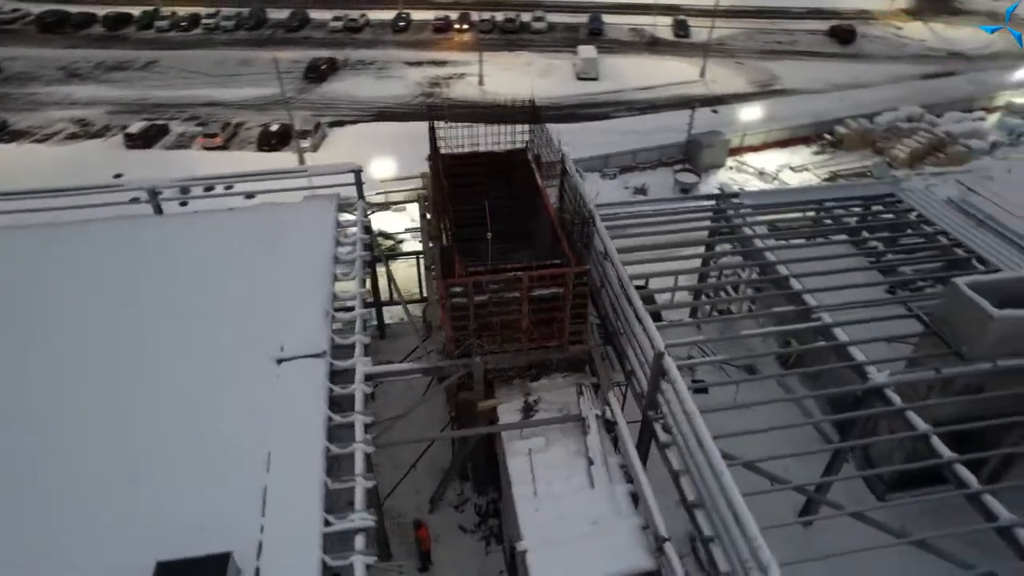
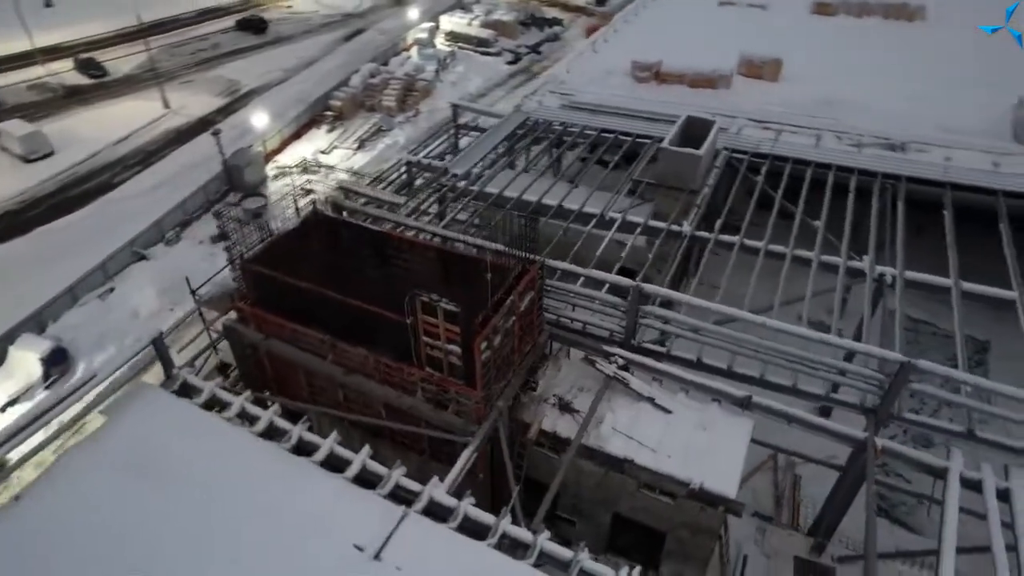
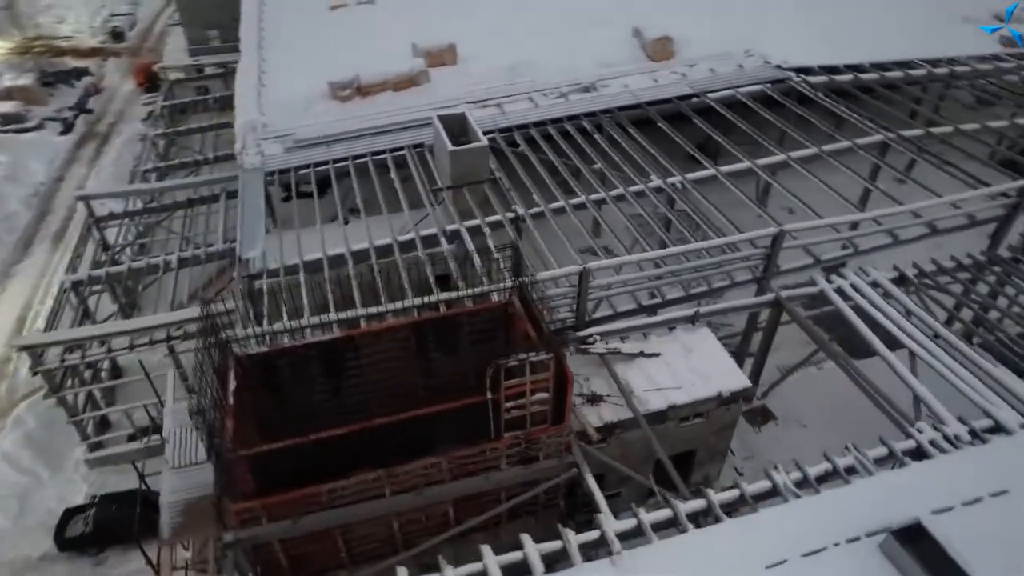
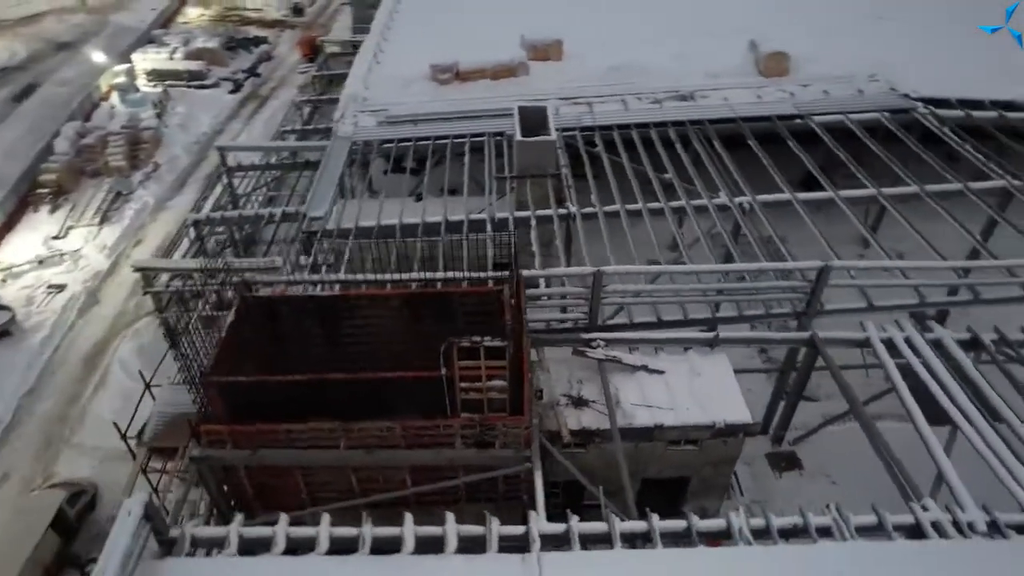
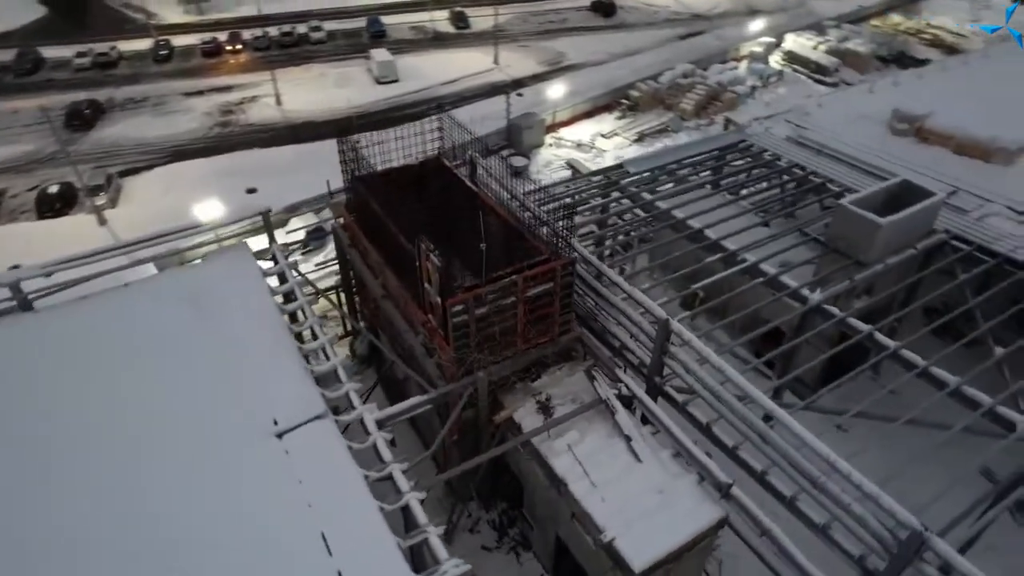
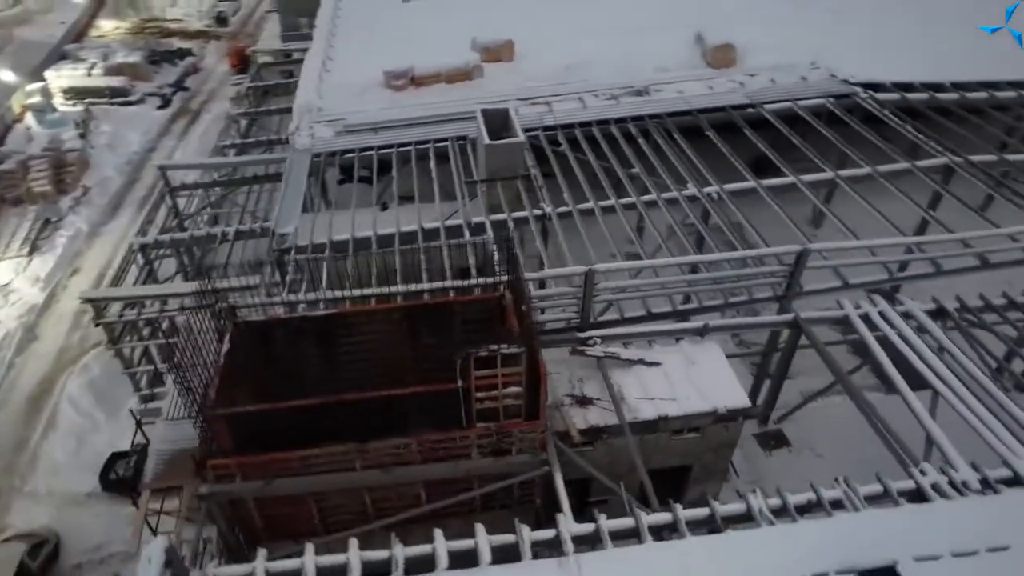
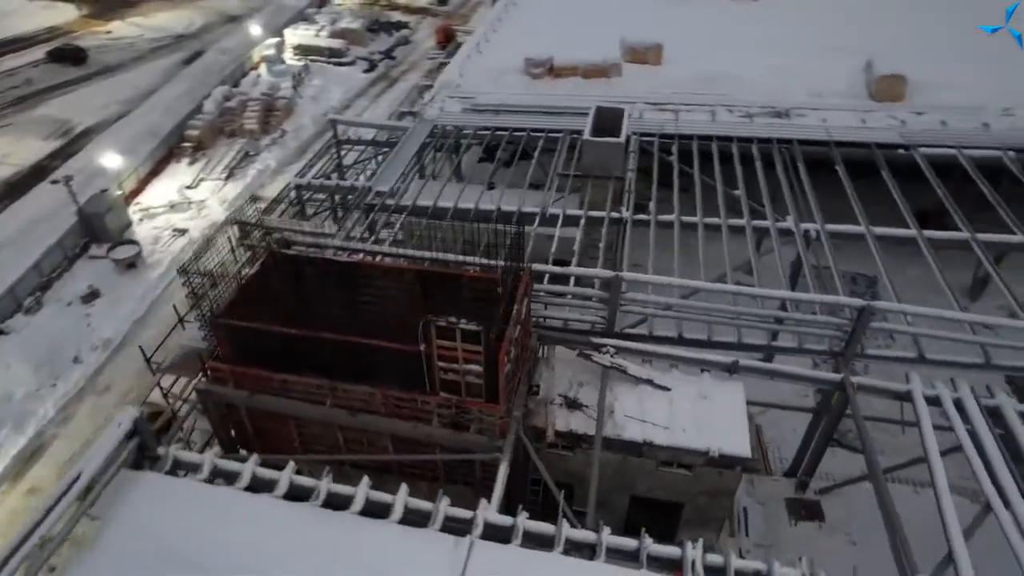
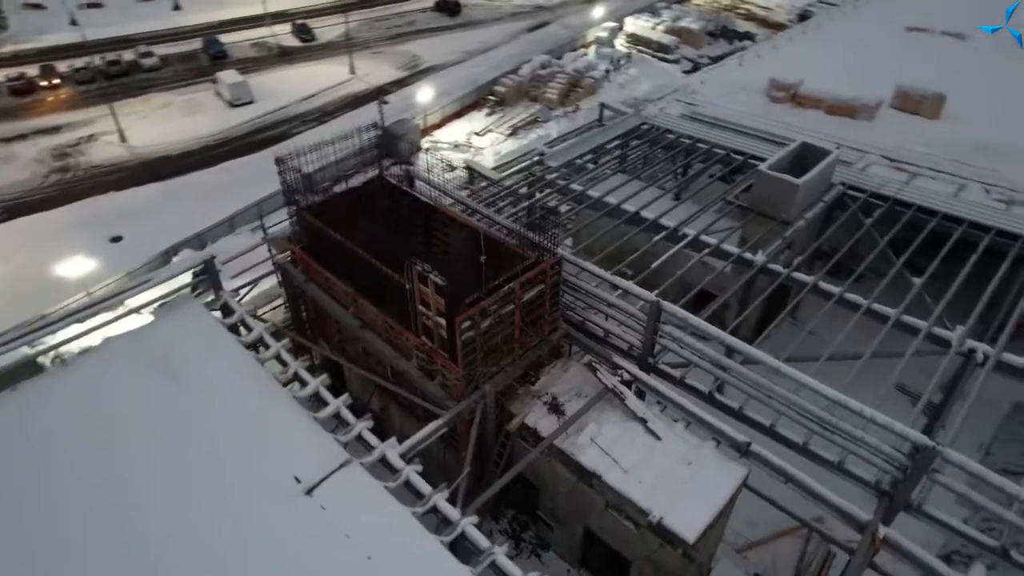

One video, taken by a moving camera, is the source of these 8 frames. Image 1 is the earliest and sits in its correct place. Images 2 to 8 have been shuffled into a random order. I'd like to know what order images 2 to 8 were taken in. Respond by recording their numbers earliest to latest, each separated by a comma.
5, 8, 2, 7, 4, 6, 3
